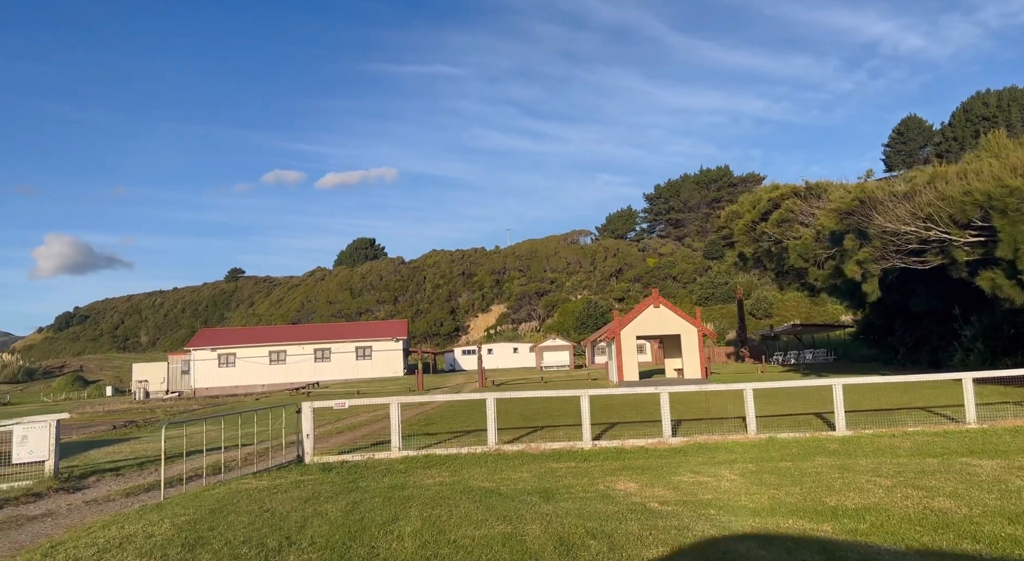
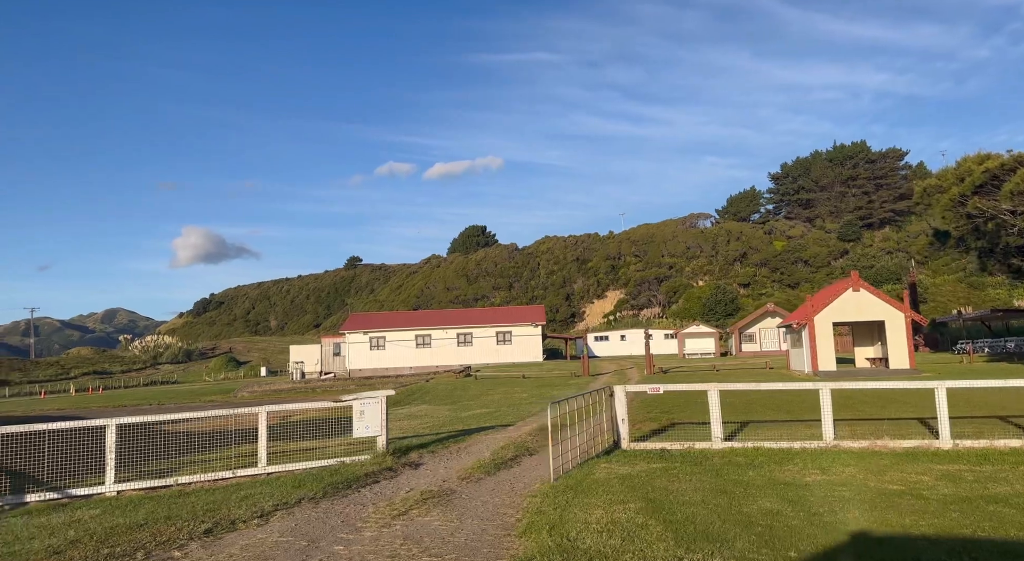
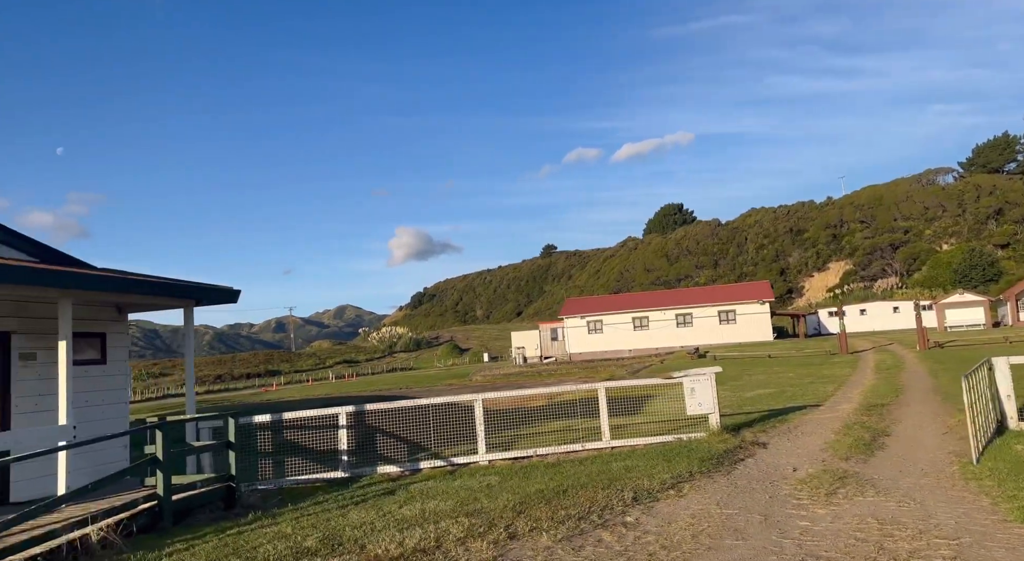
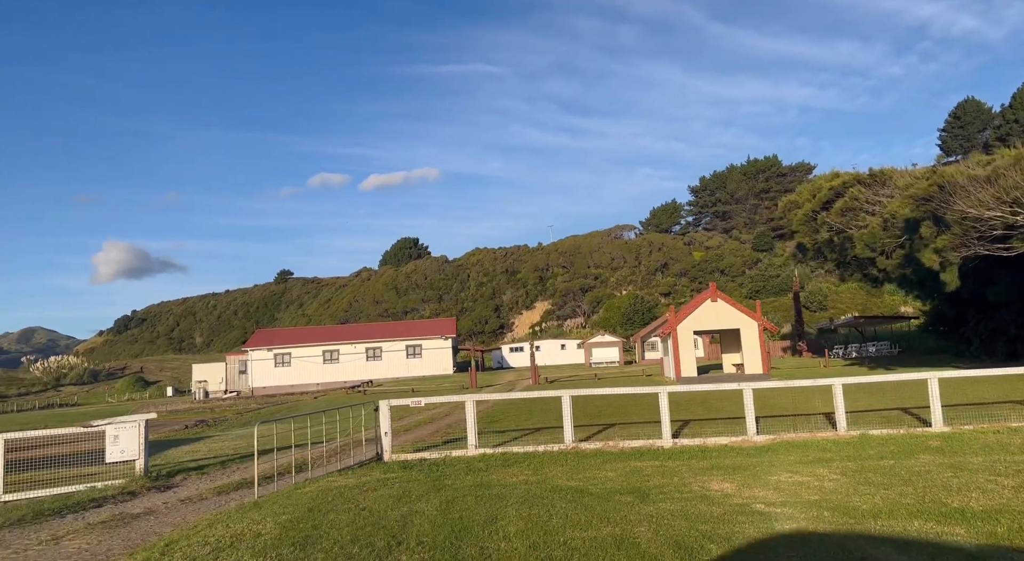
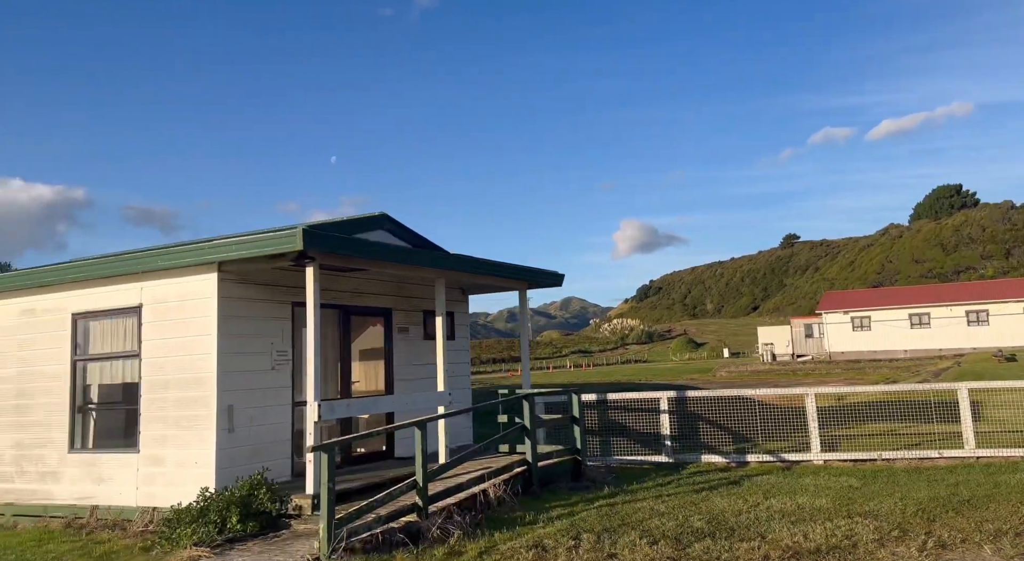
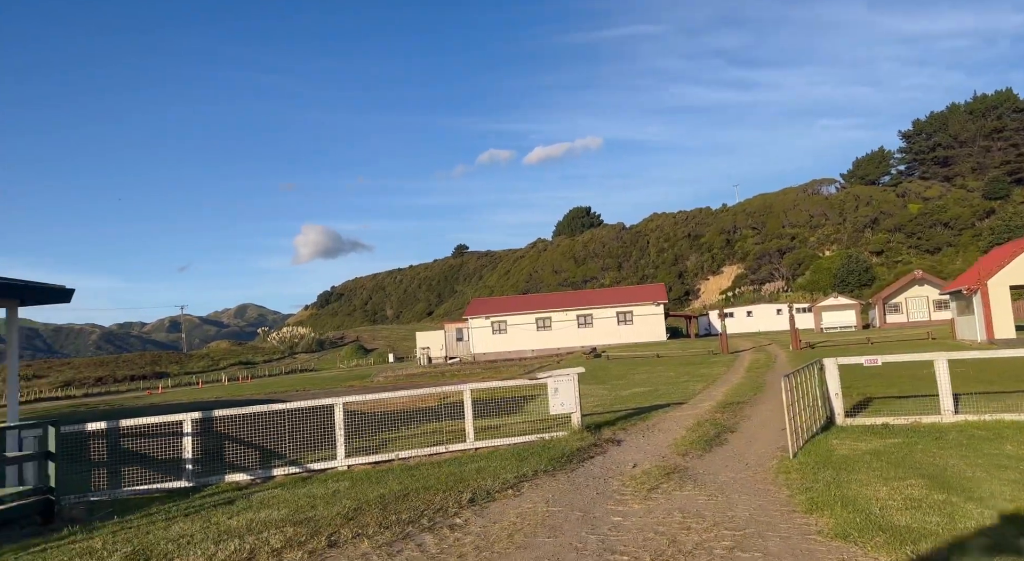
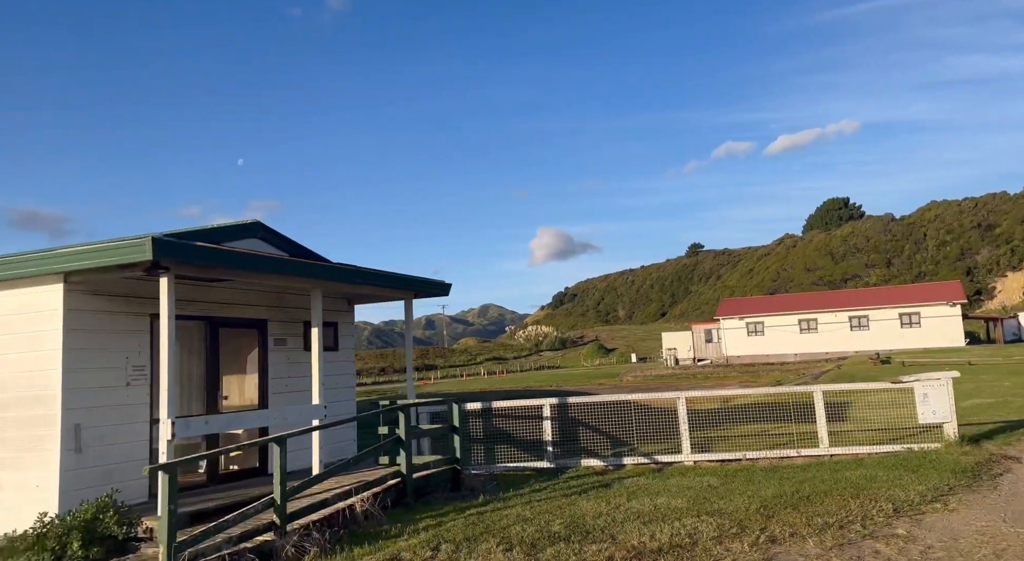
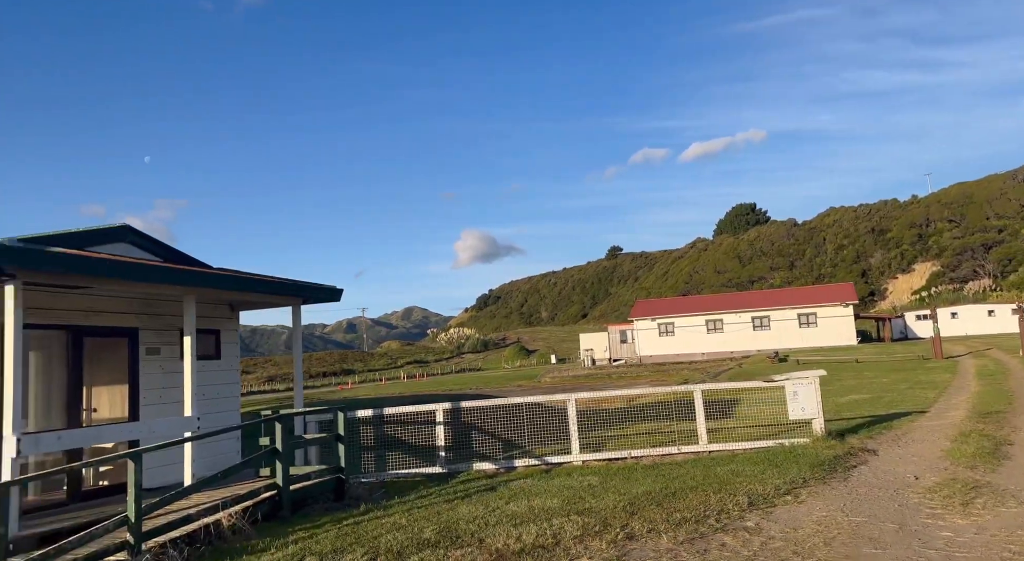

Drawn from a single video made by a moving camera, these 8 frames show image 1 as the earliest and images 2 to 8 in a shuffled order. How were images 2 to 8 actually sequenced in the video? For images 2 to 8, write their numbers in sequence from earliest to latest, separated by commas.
4, 2, 6, 3, 8, 7, 5
